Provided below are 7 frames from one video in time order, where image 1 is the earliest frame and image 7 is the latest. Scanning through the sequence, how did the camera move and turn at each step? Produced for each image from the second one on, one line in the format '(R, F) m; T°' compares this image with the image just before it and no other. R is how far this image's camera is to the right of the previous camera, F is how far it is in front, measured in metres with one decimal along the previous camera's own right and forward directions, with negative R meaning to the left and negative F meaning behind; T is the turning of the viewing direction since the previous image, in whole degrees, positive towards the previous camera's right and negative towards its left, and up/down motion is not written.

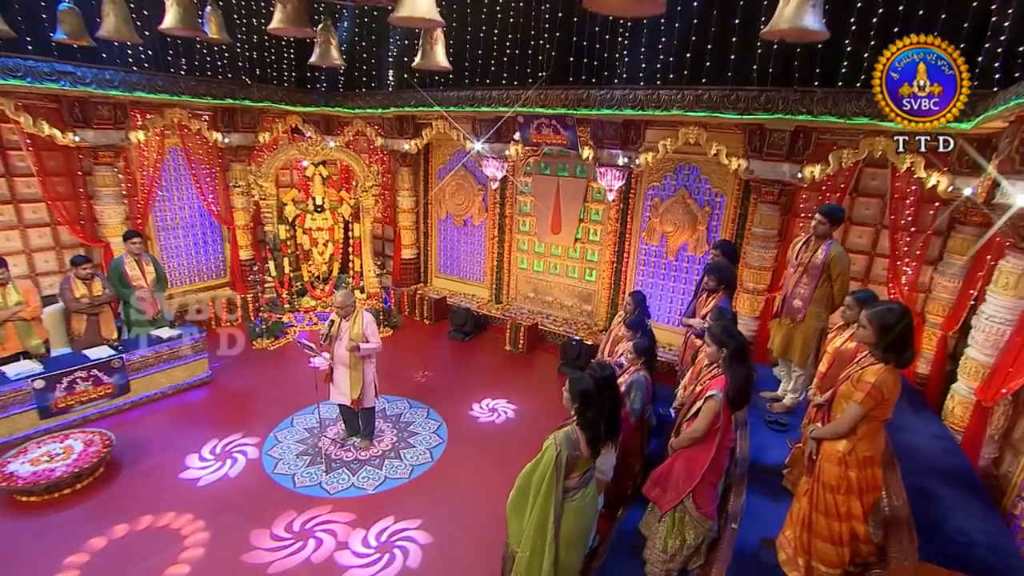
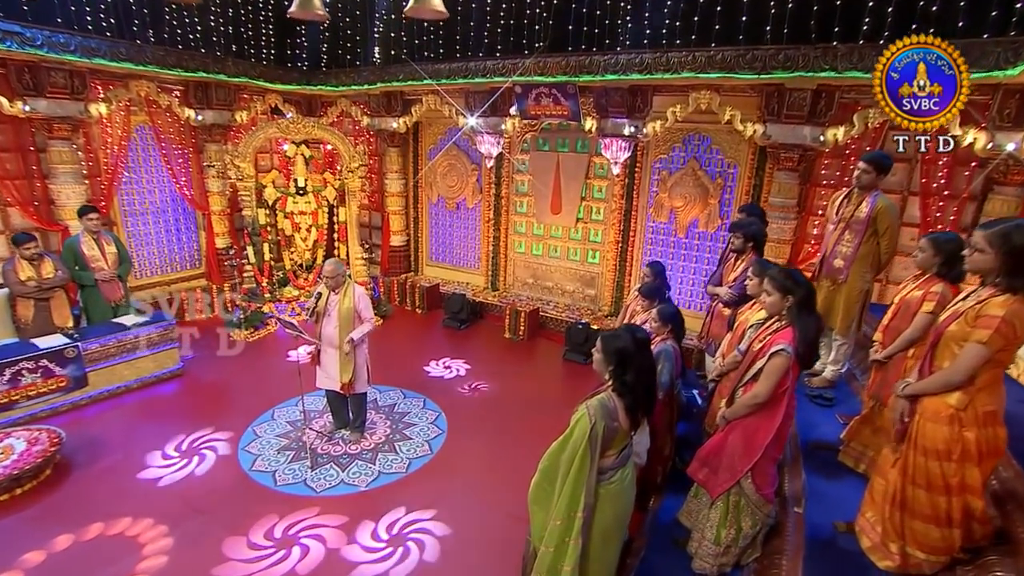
(-0.2, +0.6) m; +2°
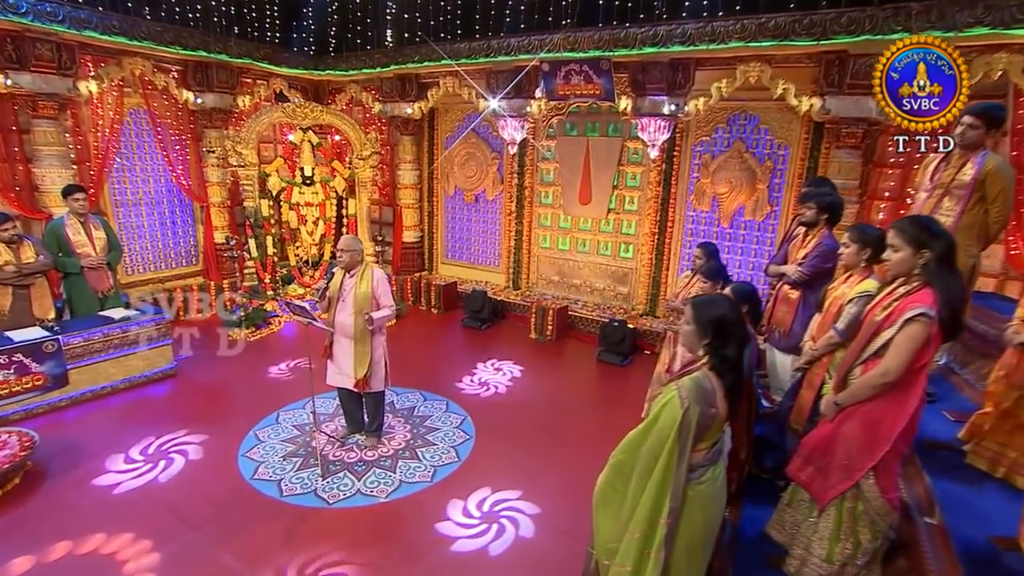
(-0.3, +0.7) m; 0°
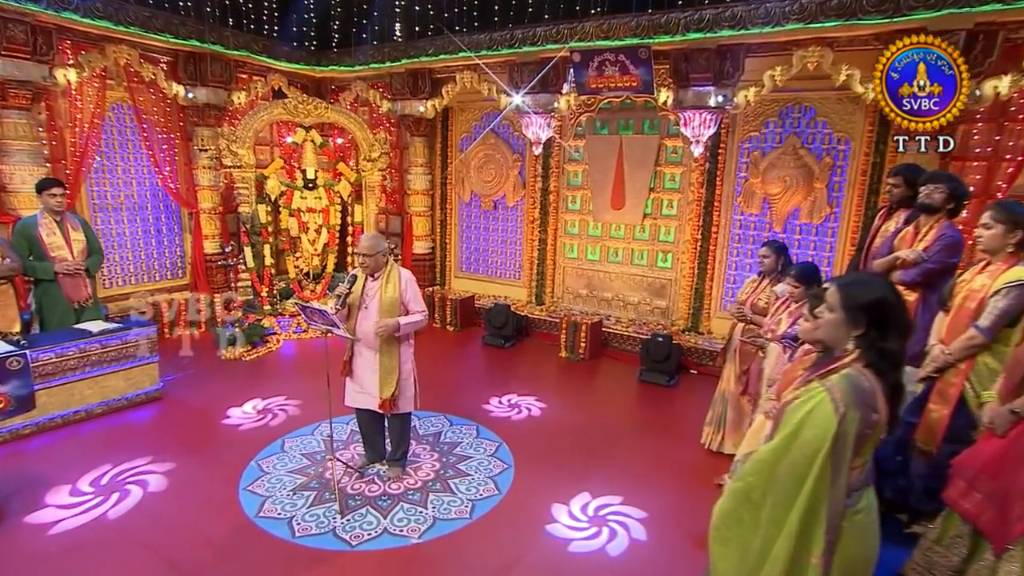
(-0.4, +0.7) m; +1°
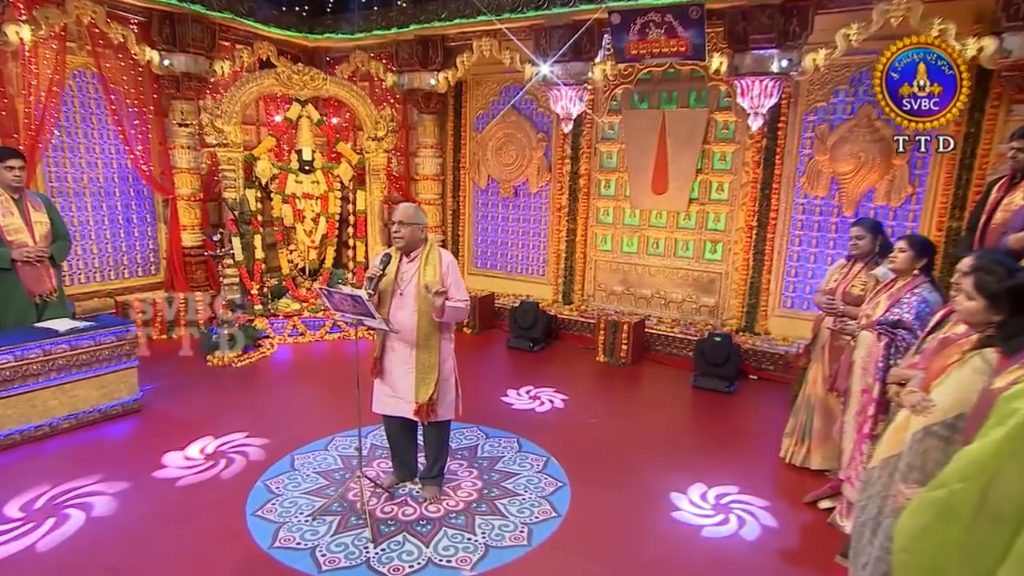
(-0.4, +0.8) m; +2°
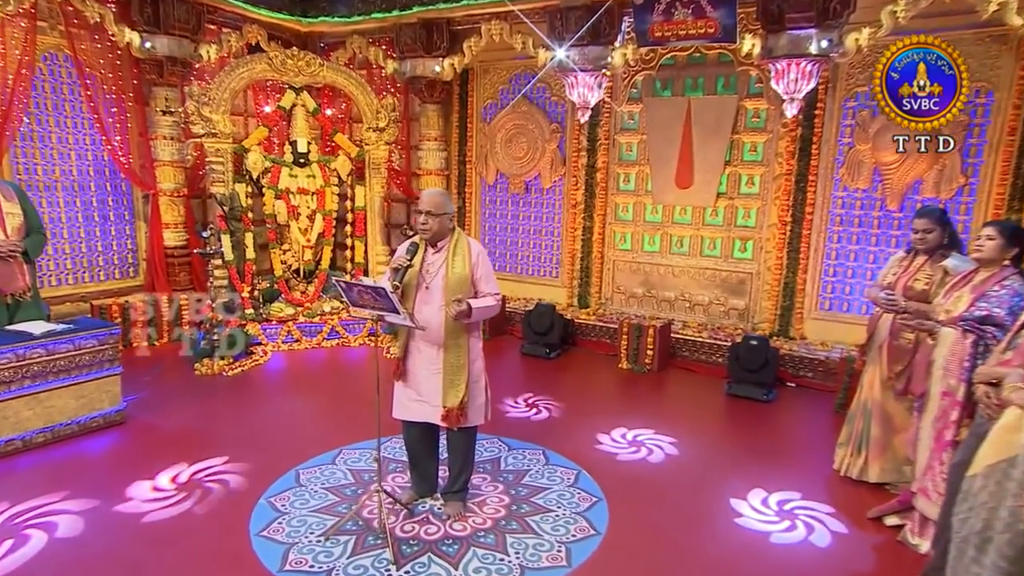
(-0.2, +0.5) m; +1°
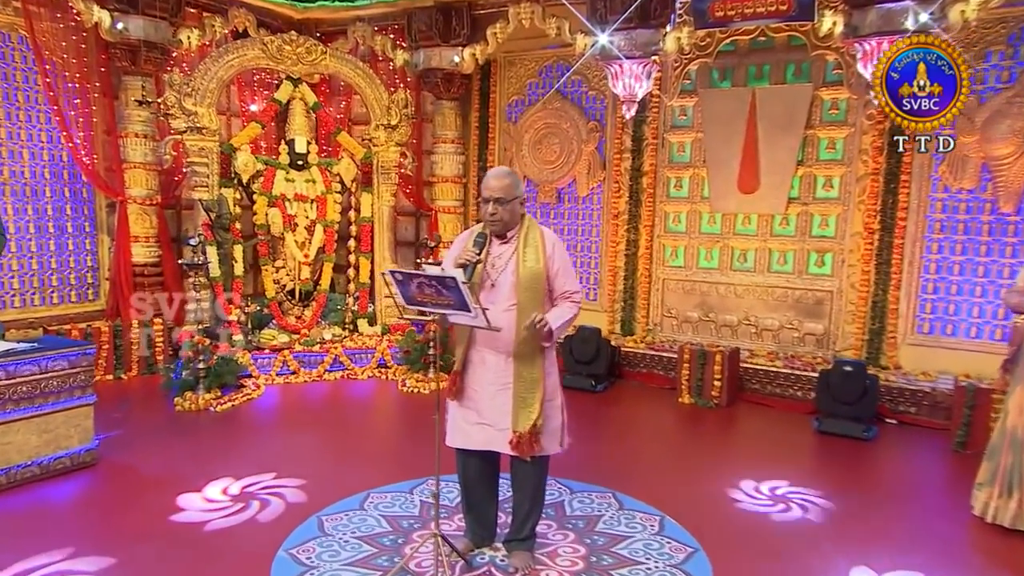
(-0.3, +0.8) m; +1°
